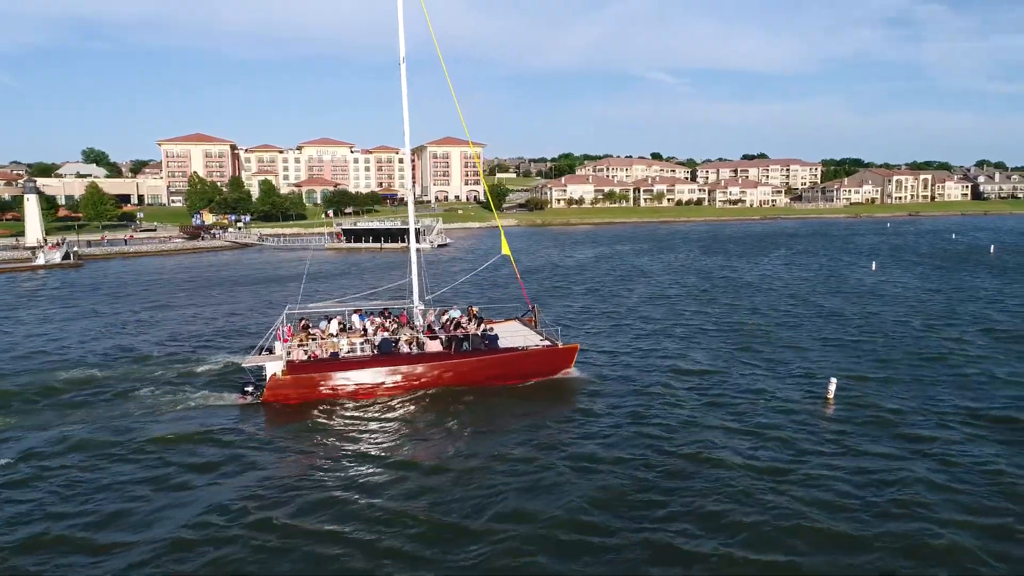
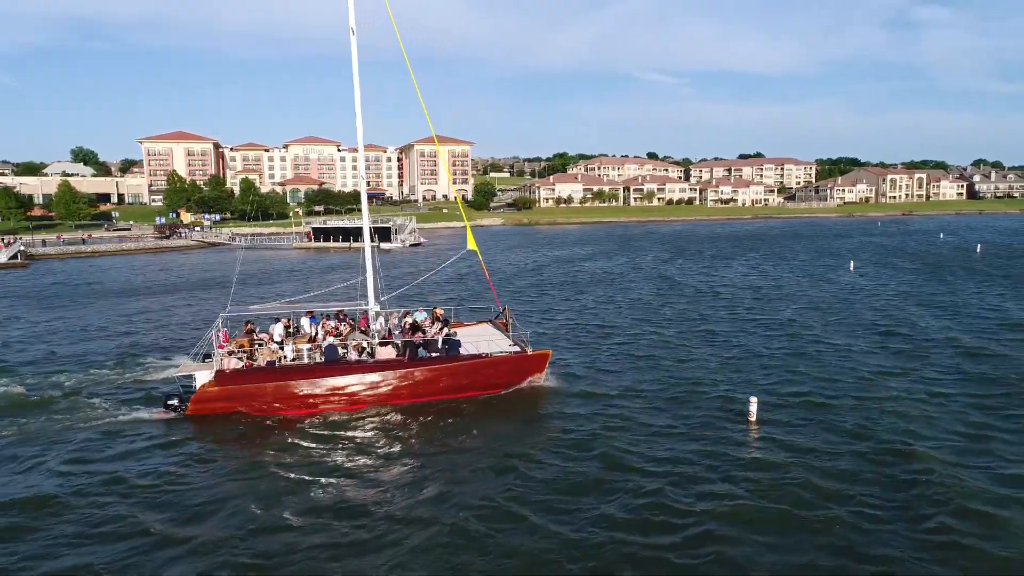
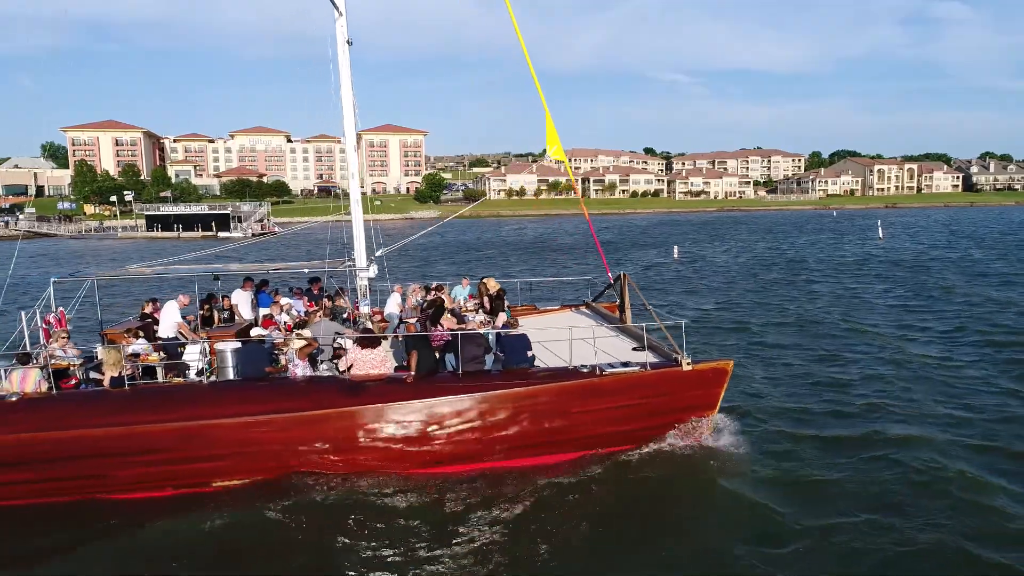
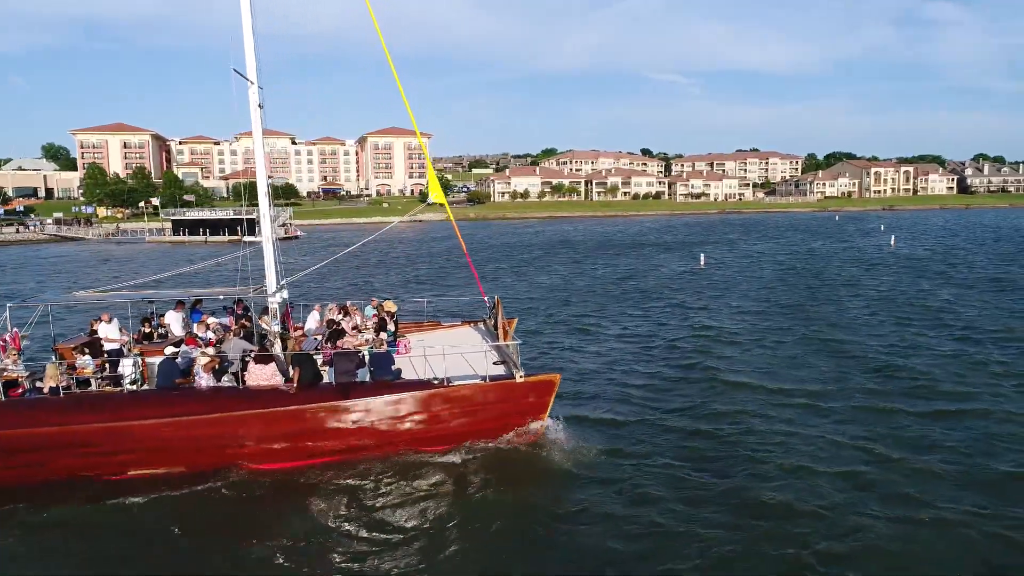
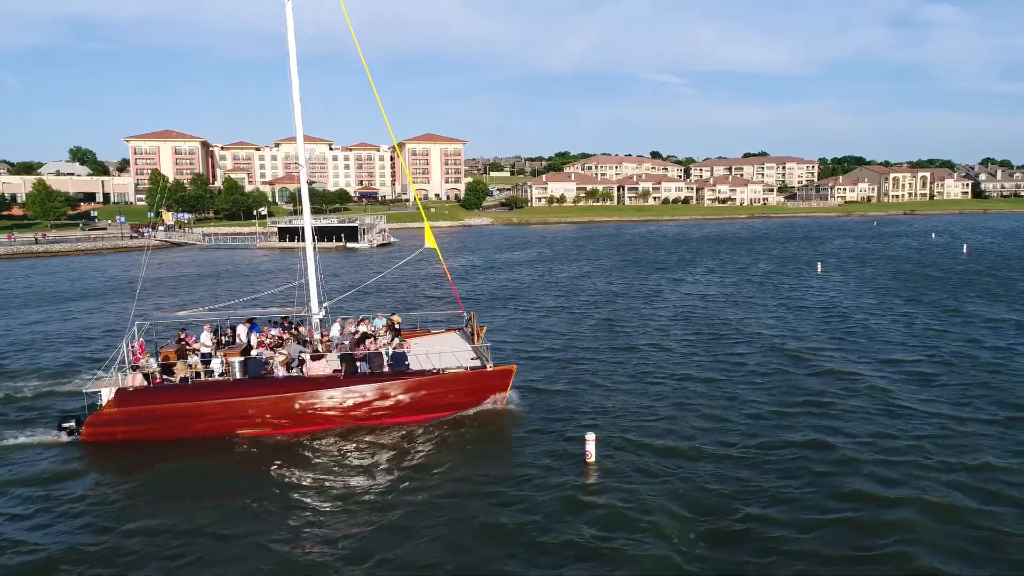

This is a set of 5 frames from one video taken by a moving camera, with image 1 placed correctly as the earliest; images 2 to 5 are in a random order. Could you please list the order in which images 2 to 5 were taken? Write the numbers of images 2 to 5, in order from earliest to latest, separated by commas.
2, 5, 4, 3
